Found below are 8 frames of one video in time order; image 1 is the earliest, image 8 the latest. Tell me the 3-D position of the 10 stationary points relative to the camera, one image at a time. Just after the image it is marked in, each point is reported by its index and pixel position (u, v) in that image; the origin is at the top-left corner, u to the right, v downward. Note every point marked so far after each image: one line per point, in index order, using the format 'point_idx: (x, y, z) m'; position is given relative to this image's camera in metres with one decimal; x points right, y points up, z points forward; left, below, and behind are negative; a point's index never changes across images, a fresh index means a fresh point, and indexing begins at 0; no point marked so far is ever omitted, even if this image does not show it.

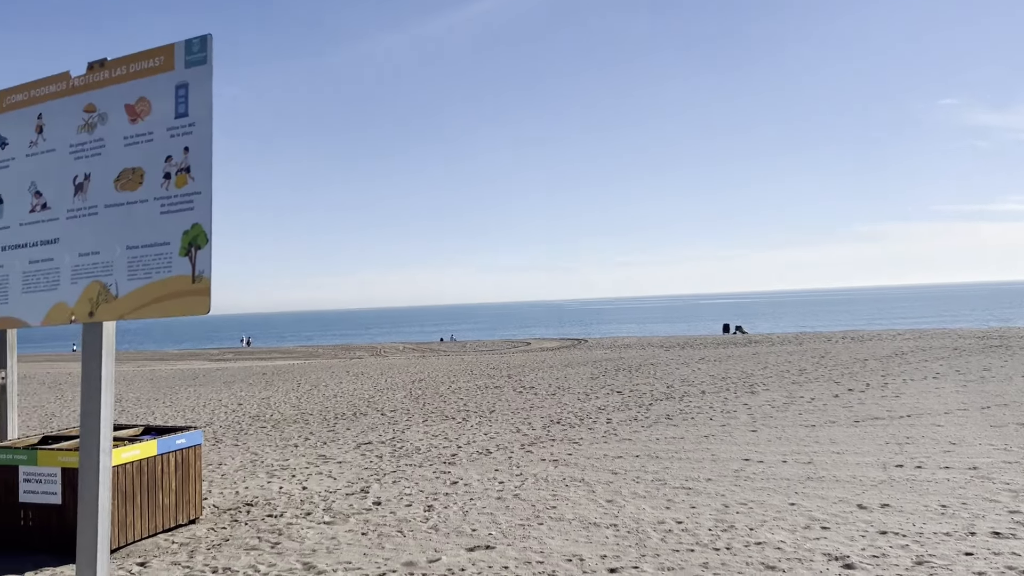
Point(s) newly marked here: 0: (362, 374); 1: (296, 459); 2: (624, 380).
0: (-2.4, -1.4, +13.0) m
1: (-2.6, -2.0, +8.8) m
2: (+2.0, -1.4, +11.7) m
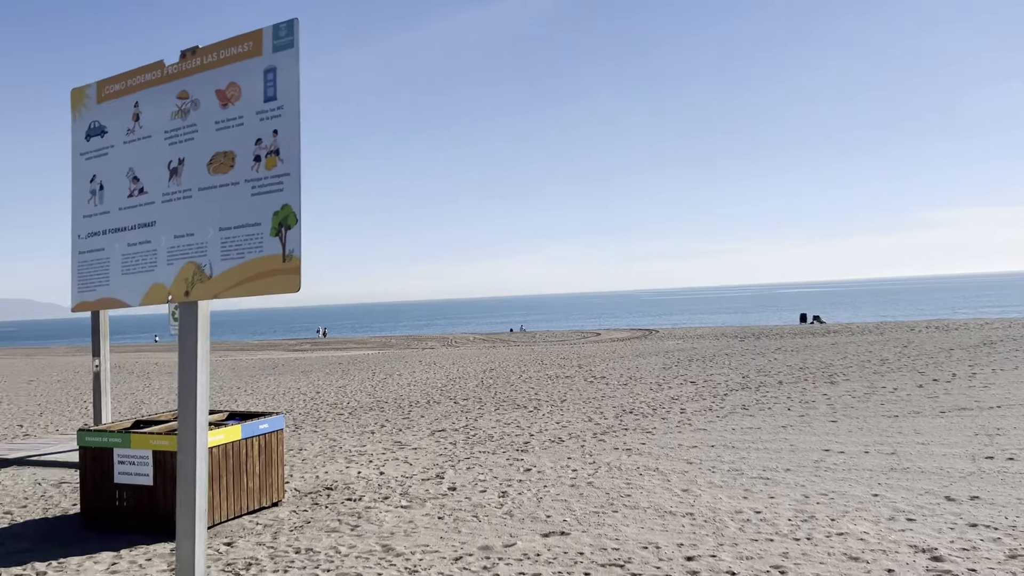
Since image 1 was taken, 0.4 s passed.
0: (-1.2, -1.3, +13.1) m
1: (-1.7, -1.9, +9.0) m
2: (+3.1, -1.3, +11.5) m
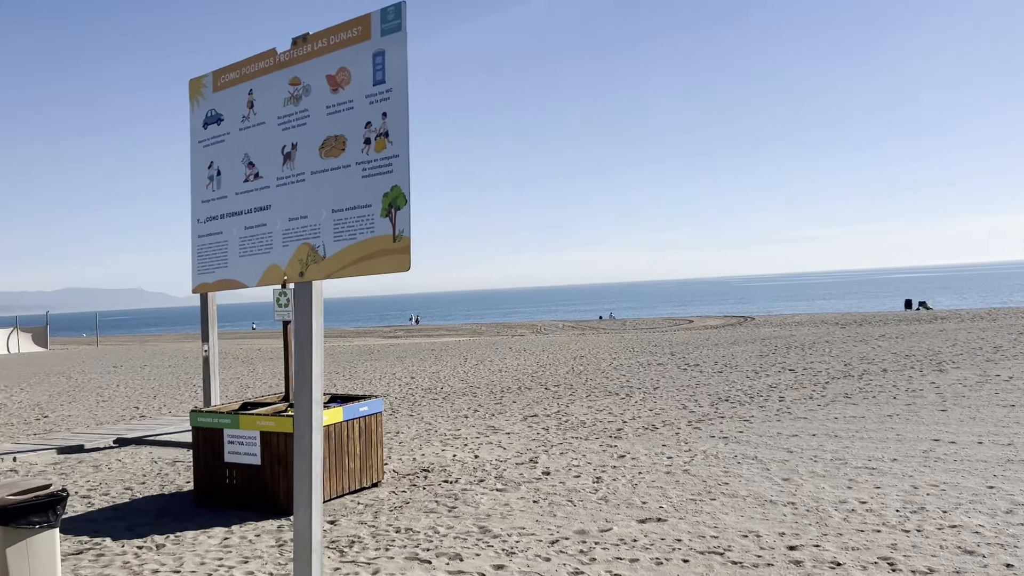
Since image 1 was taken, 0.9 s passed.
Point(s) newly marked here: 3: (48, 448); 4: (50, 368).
0: (+0.3, -1.1, +13.2) m
1: (-0.5, -1.7, +9.1) m
2: (+4.4, -1.1, +11.2) m
3: (-5.2, -1.8, +8.2) m
4: (-7.4, -1.3, +12.2) m
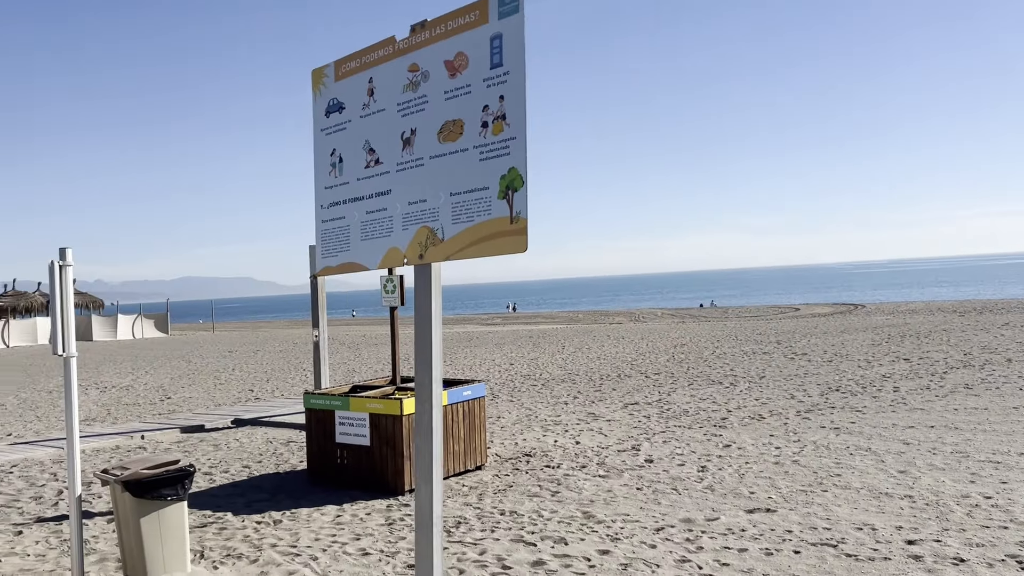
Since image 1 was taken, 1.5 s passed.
0: (+1.9, -0.9, +13.1) m
1: (+0.7, -1.6, +9.1) m
2: (+5.9, -0.9, +10.7) m
3: (-4.0, -1.6, +8.7) m
4: (-5.8, -1.1, +12.8) m
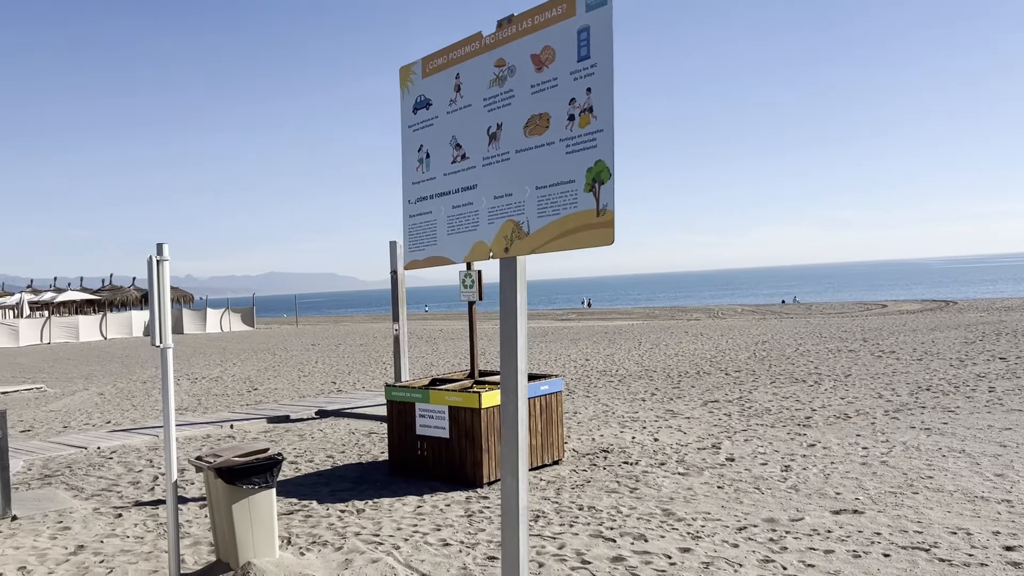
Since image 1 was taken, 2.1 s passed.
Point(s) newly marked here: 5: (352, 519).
0: (+3.2, -0.8, +12.9) m
1: (+1.6, -1.5, +9.0) m
2: (+6.9, -0.9, +10.3) m
3: (-3.1, -1.6, +9.0) m
4: (-4.6, -1.1, +13.2) m
5: (-1.4, -2.0, +6.4) m
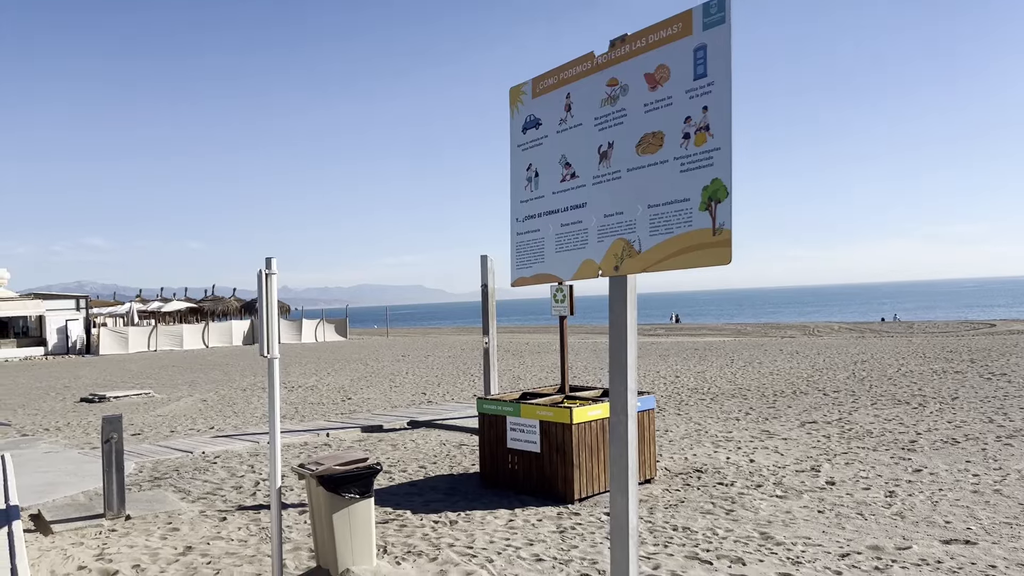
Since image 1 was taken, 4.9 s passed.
0: (+4.6, -1.1, +12.6) m
1: (+2.7, -1.7, +8.9) m
2: (+8.1, -1.1, +9.7) m
3: (-2.0, -1.7, +9.2) m
4: (-3.1, -1.2, +13.6) m
5: (-0.5, -2.1, +6.5) m
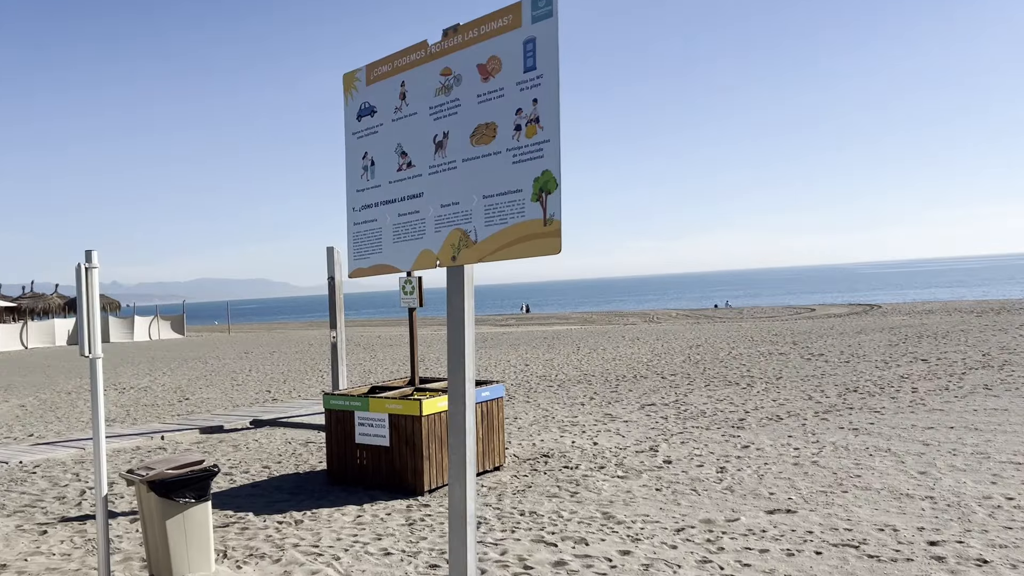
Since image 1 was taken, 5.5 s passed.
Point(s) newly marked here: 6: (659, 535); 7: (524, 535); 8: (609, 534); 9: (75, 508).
0: (+2.1, -0.9, +13.2) m
1: (+0.9, -1.6, +9.2) m
2: (+6.0, -0.9, +10.9) m
3: (-3.8, -1.7, +8.7) m
4: (-5.7, -1.1, +12.8) m
5: (-1.9, -2.1, +6.3) m
6: (+1.3, -2.0, +6.0) m
7: (+0.1, -2.0, +6.1) m
8: (+0.9, -2.0, +6.1) m
9: (-4.0, -2.0, +6.7) m
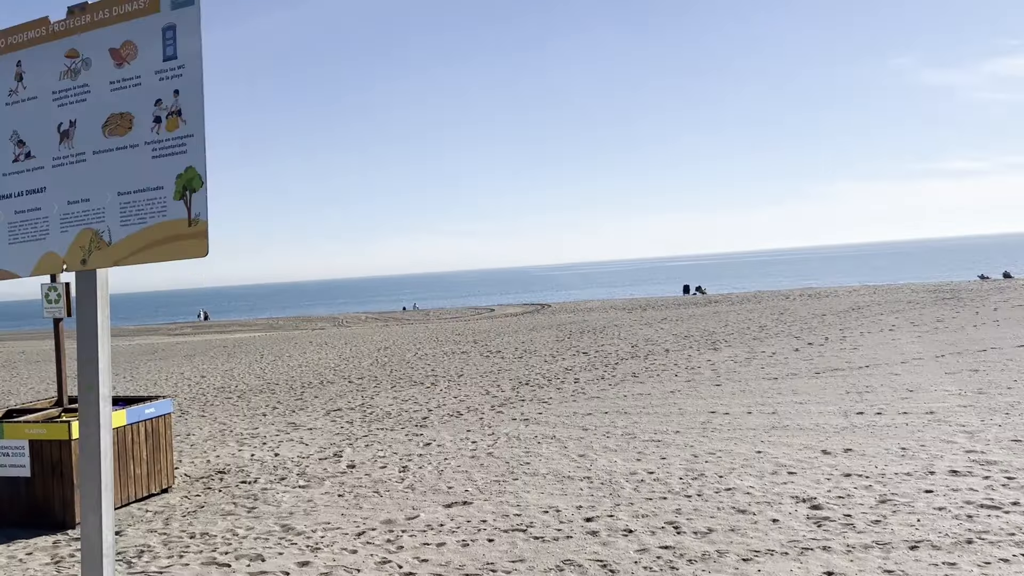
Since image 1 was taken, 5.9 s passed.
0: (-3.2, -1.0, +13.0) m
1: (-2.9, -1.7, +8.8) m
2: (+1.3, -0.9, +12.2) m
3: (-7.1, -1.8, +6.7) m
4: (-10.3, -1.3, +9.9) m
5: (-4.5, -2.1, +5.1) m
6: (-1.5, -2.1, +6.0) m
7: (-2.5, -2.1, +5.6) m
8: (-1.8, -2.1, +5.9) m
9: (-6.6, -2.1, +4.8) m
